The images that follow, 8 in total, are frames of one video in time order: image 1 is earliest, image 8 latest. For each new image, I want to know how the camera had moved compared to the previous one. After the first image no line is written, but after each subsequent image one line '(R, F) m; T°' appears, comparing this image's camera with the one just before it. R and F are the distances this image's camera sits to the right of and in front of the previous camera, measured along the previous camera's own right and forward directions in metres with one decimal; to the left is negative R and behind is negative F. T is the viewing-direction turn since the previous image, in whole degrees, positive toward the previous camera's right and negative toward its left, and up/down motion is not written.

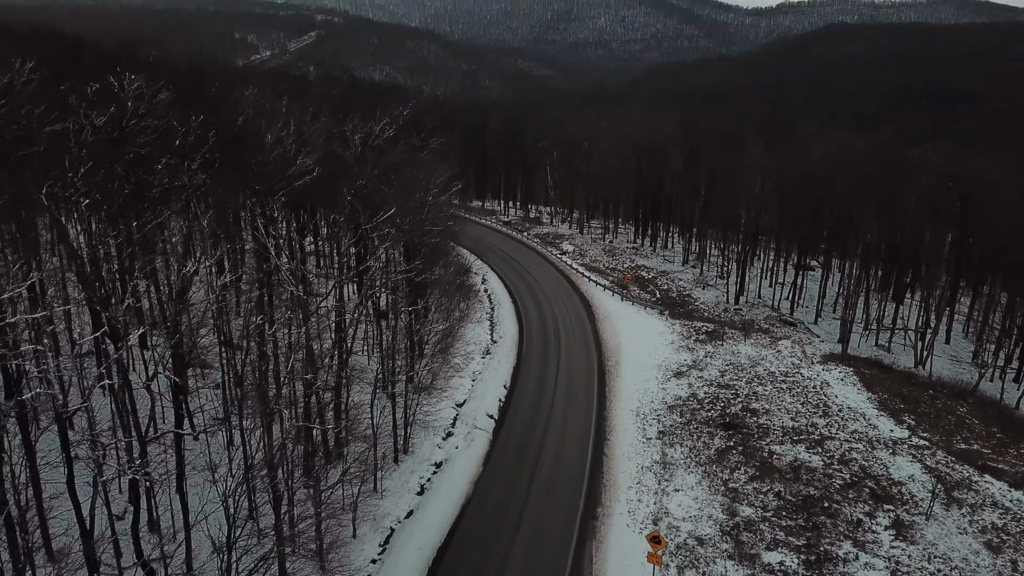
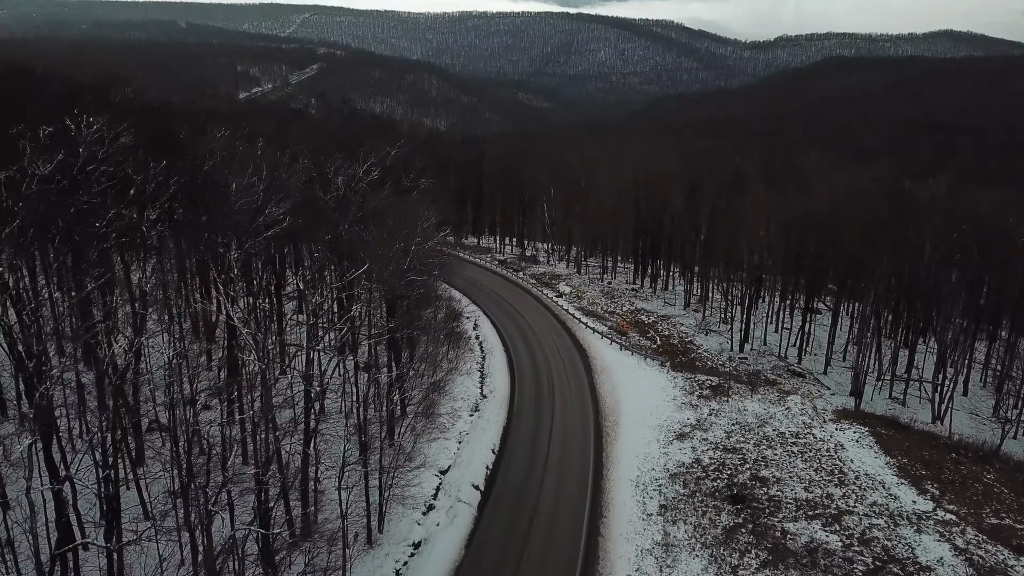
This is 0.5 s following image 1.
(+0.3, +1.3) m; 0°
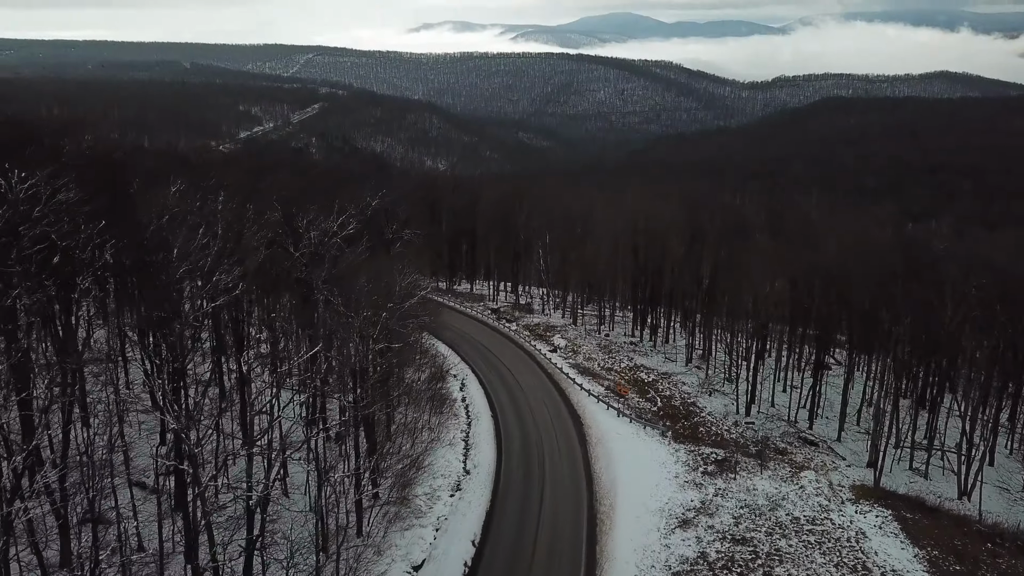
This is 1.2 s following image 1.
(+0.4, +1.6) m; 0°
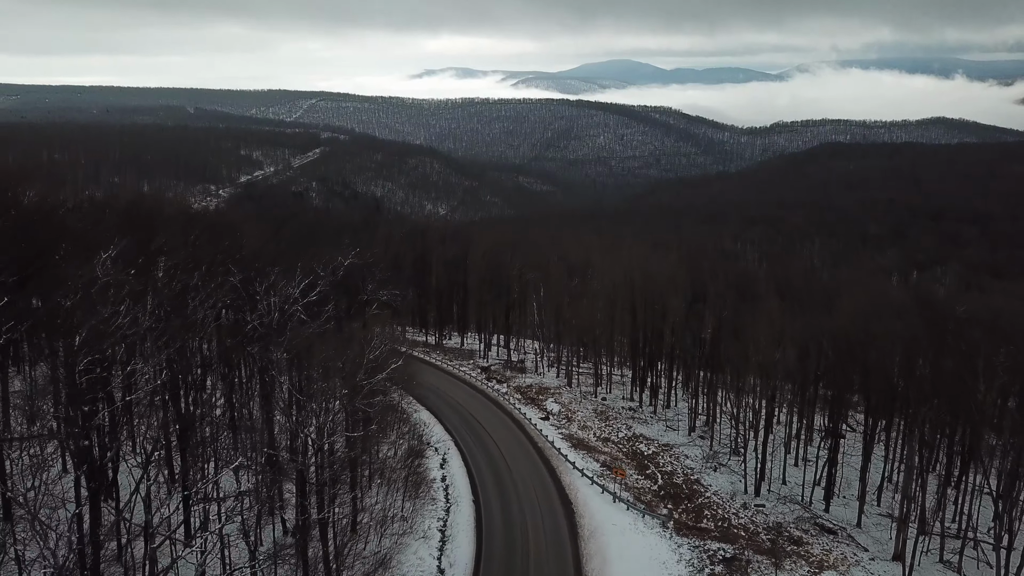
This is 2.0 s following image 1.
(+0.4, +1.9) m; 0°
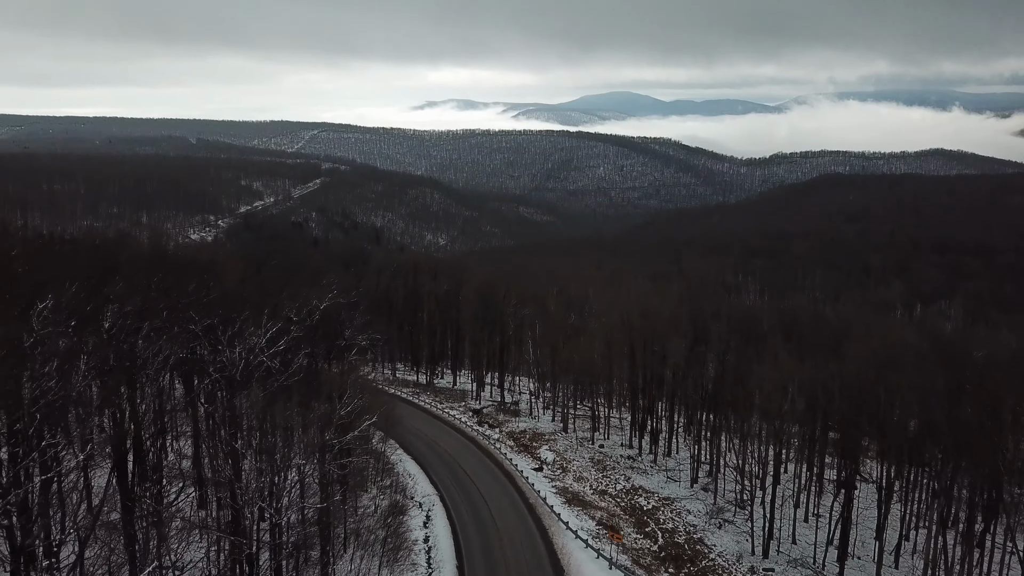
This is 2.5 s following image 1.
(+0.3, +1.4) m; 0°
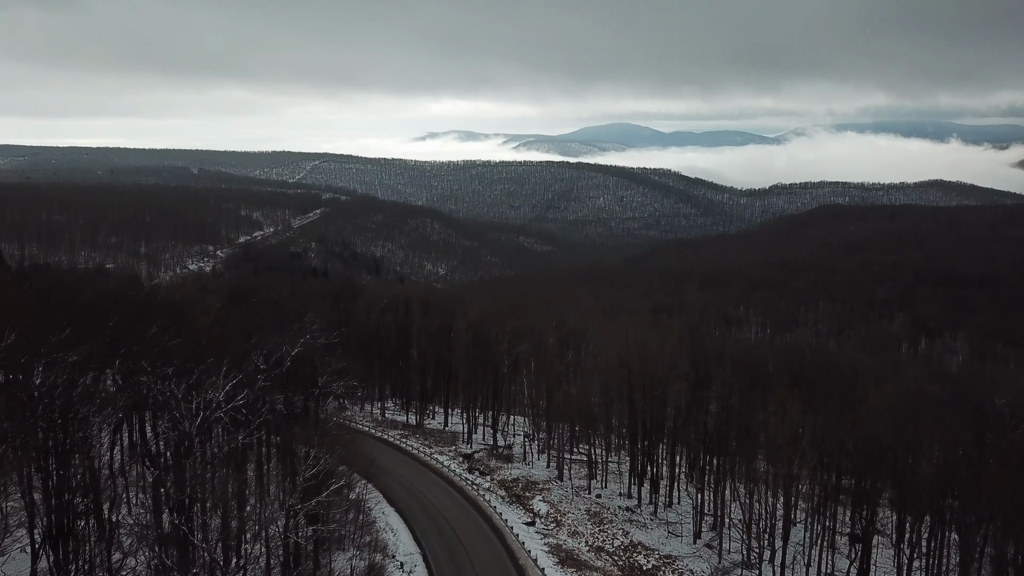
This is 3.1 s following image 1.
(+0.3, +1.4) m; 0°
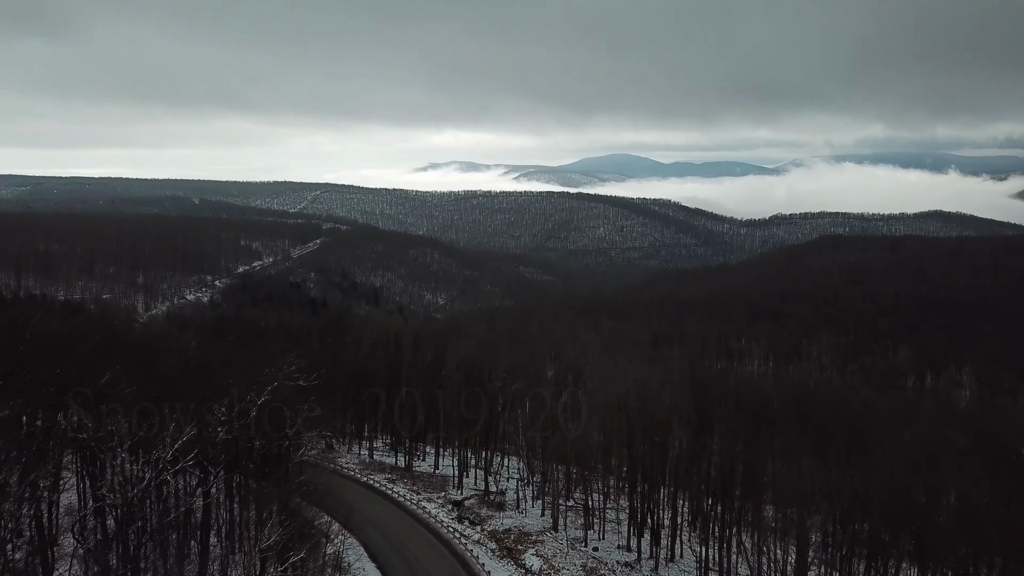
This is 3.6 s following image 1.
(+0.3, +1.4) m; 0°
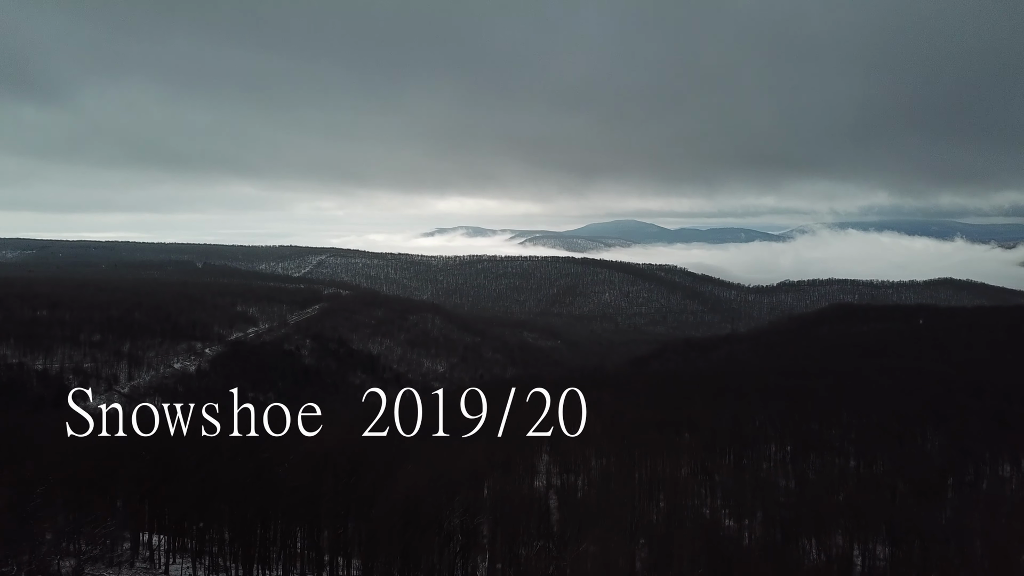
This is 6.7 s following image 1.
(+1.7, +7.5) m; 0°
